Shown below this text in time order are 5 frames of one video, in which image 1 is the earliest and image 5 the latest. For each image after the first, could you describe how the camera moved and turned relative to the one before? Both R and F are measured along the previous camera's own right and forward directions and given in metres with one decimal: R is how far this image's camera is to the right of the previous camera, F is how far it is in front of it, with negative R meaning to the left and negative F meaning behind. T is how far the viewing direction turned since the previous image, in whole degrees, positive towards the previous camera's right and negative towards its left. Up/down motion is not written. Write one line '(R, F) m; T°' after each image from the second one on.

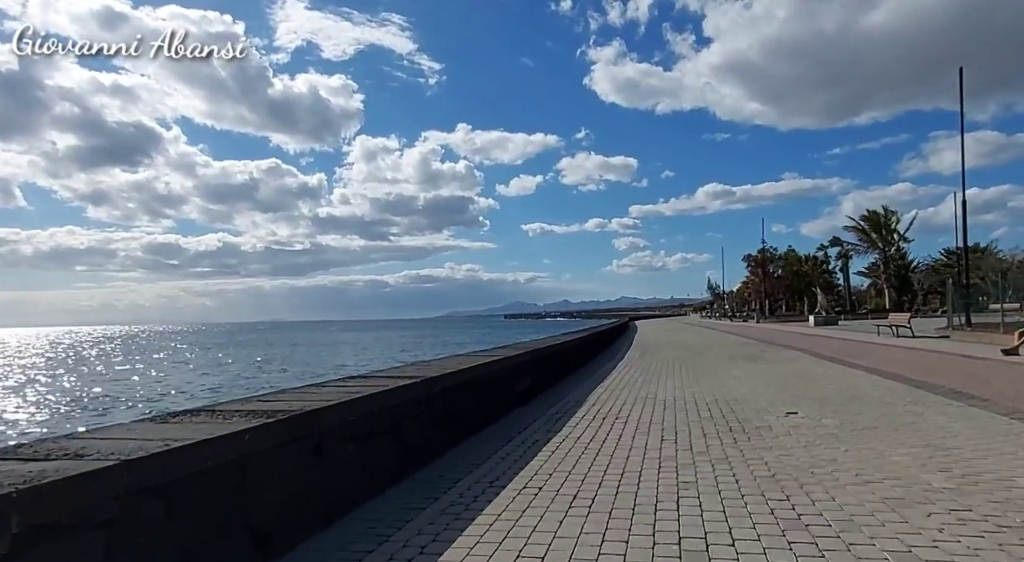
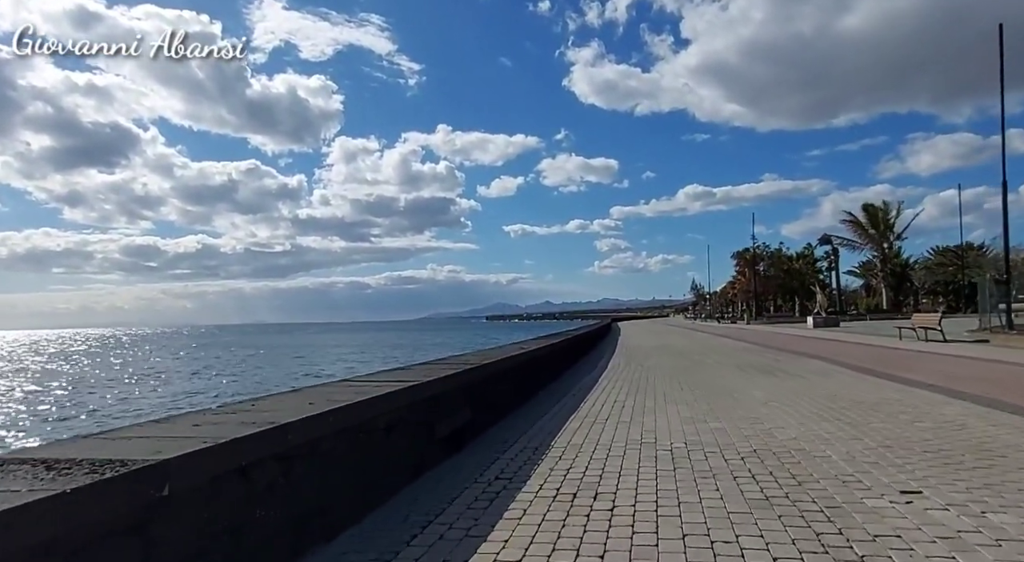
(+0.2, +1.8) m; +2°
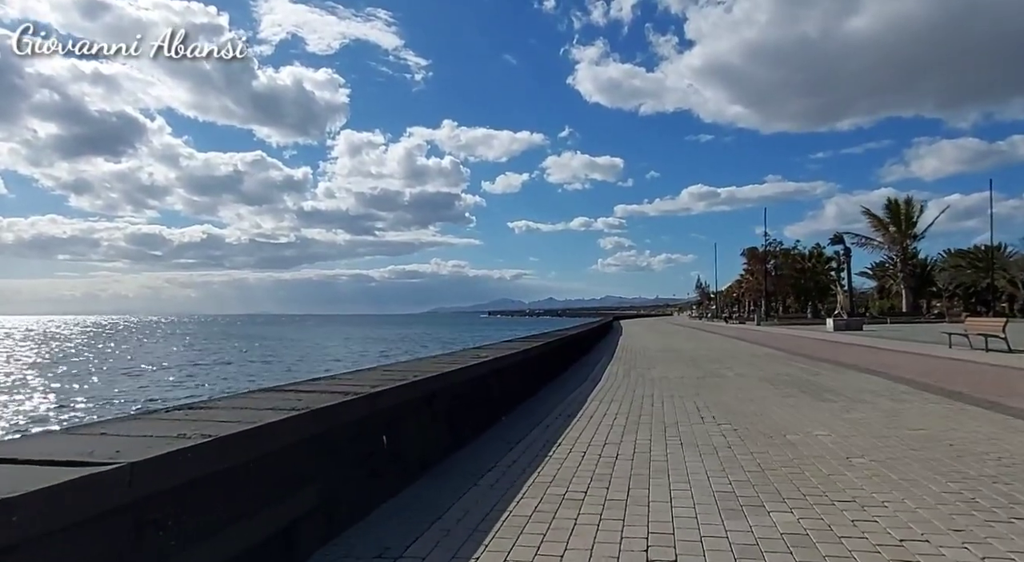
(-0.2, +0.8) m; 0°
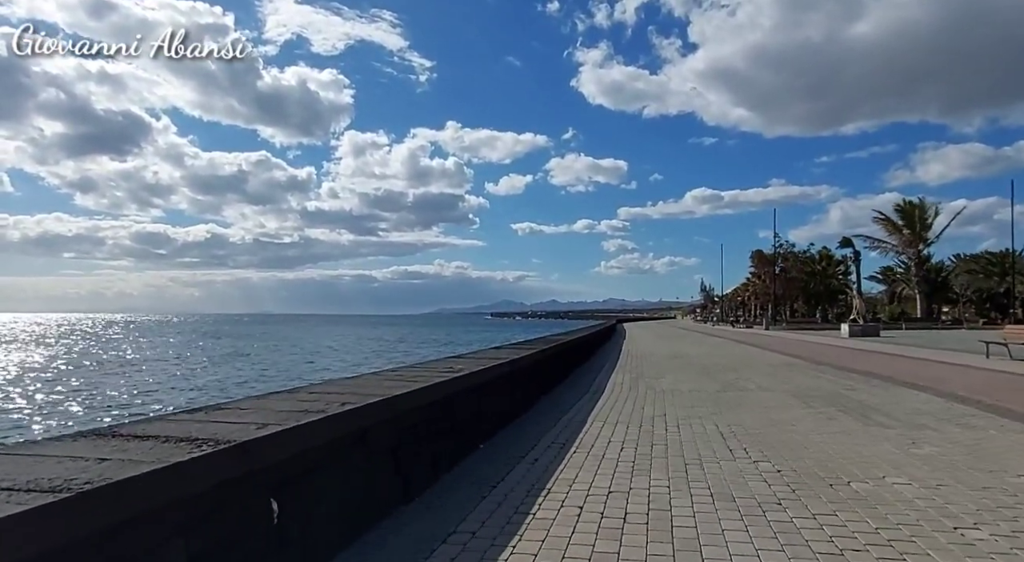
(+0.1, +1.1) m; 0°
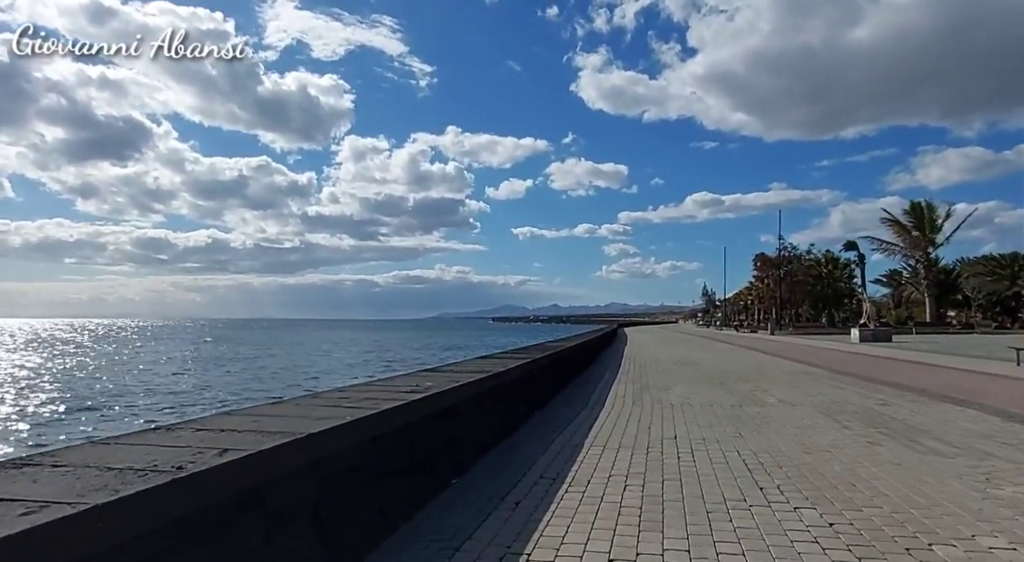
(+0.1, +0.7) m; 0°
